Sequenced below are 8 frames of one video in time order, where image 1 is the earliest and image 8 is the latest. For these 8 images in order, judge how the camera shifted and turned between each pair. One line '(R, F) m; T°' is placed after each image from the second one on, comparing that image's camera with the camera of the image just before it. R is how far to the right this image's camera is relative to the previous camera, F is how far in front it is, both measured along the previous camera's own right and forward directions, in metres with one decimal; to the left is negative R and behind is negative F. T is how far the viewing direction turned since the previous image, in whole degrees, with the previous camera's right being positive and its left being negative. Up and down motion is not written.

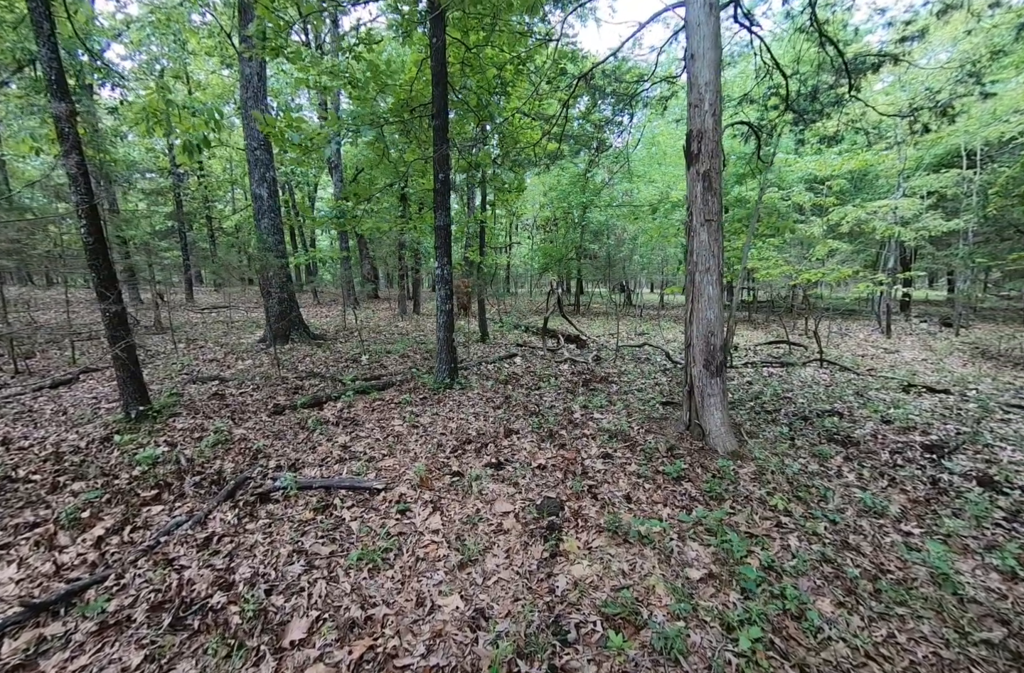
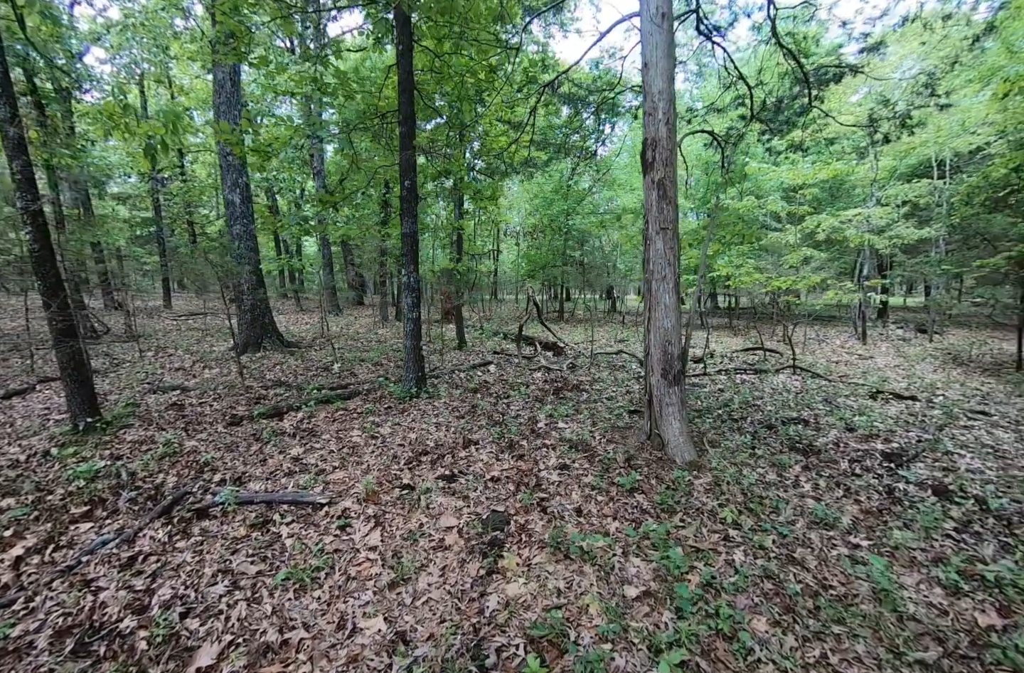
(+0.4, +0.1) m; +1°
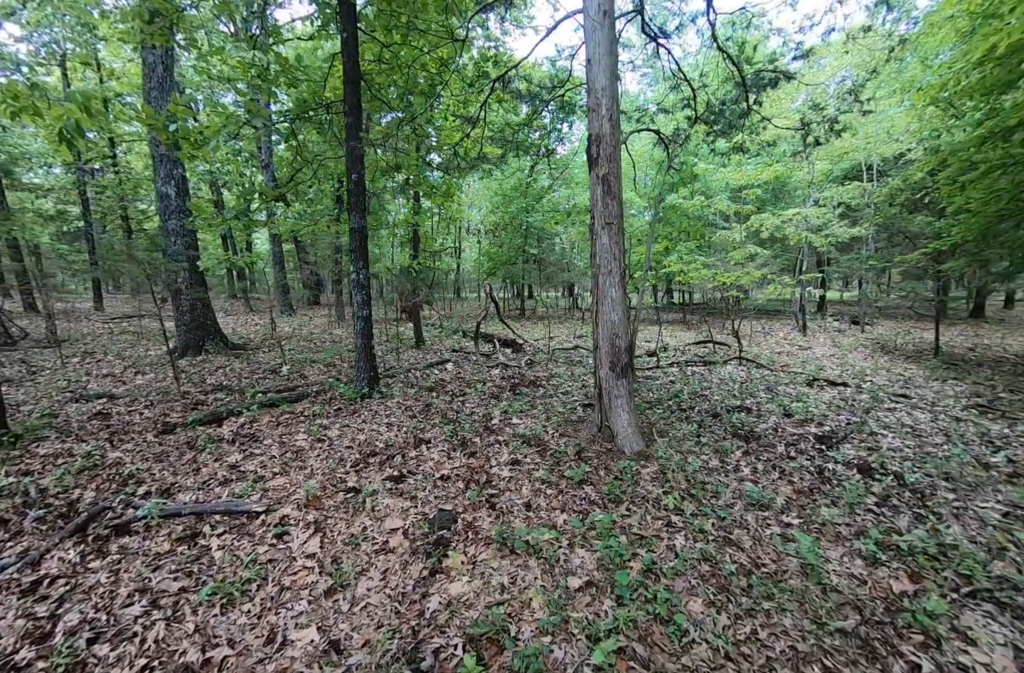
(+0.2, 0.0) m; +5°
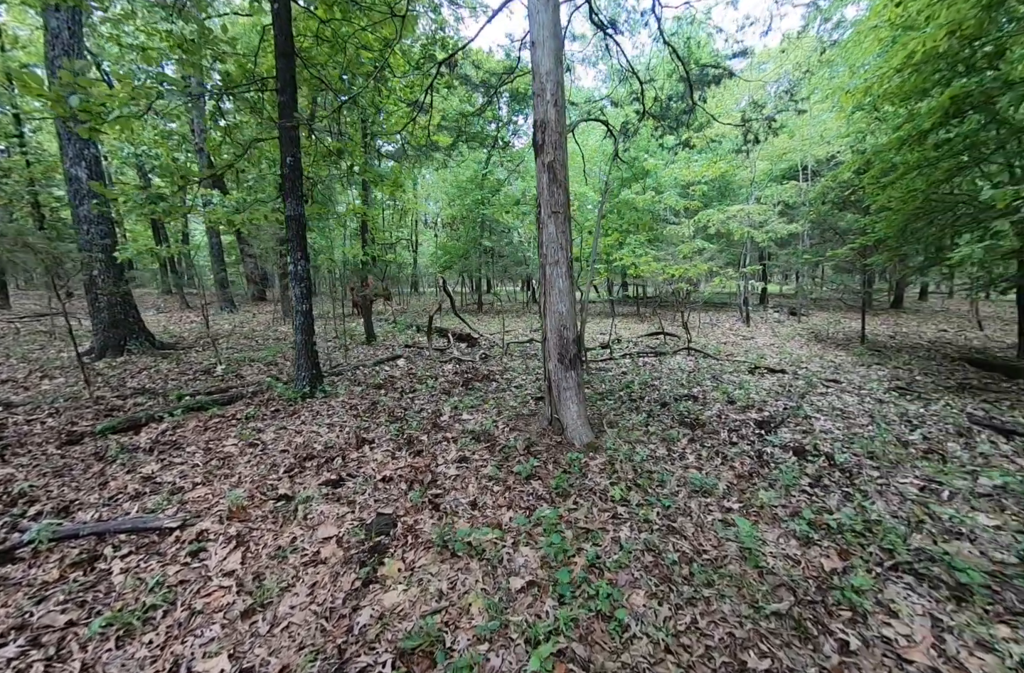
(+0.1, +0.1) m; +5°
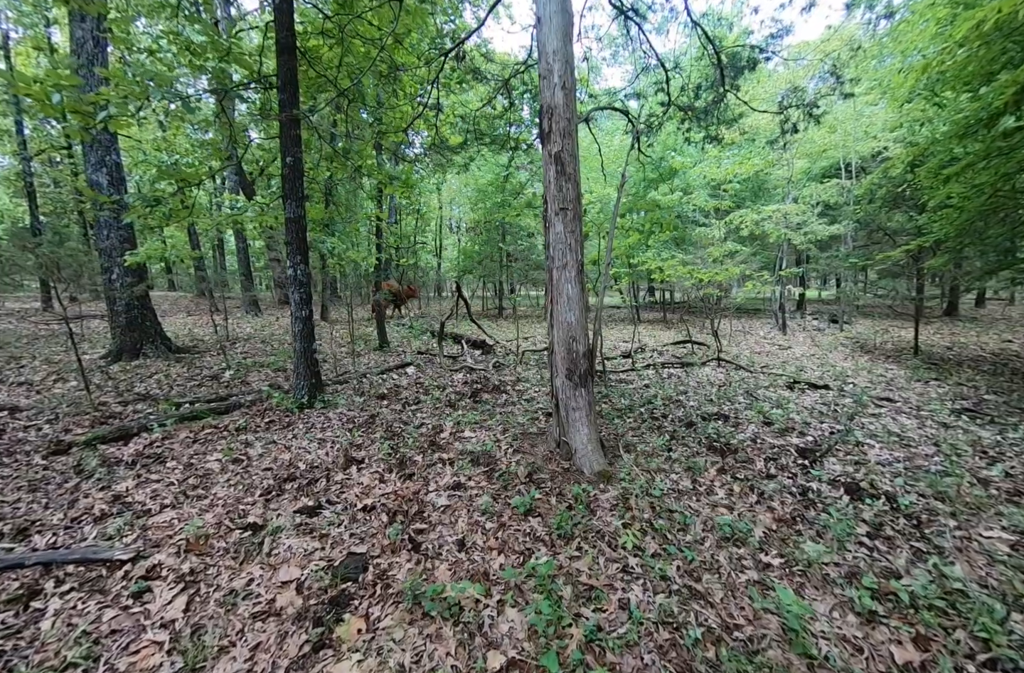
(+0.2, +0.4) m; -4°
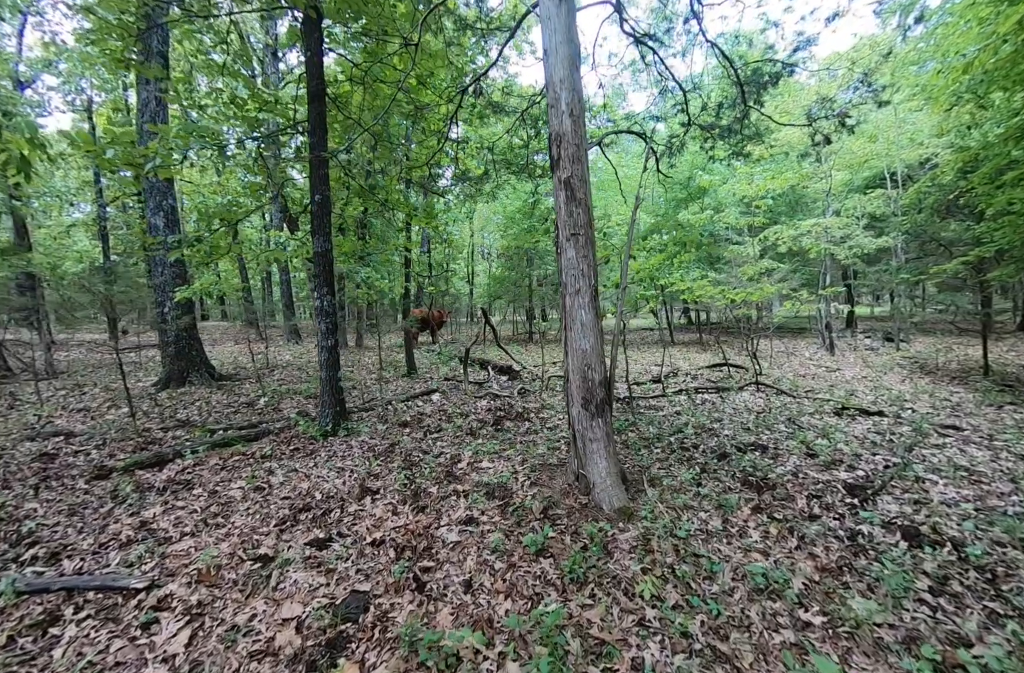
(+0.2, +0.1) m; -5°
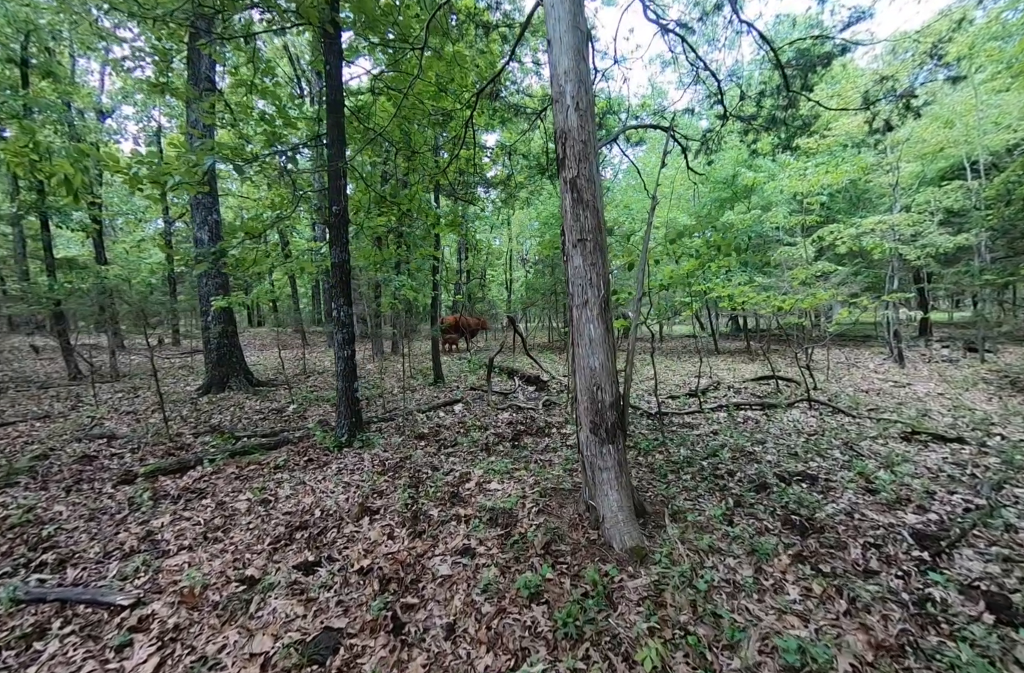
(+0.3, +0.3) m; -6°
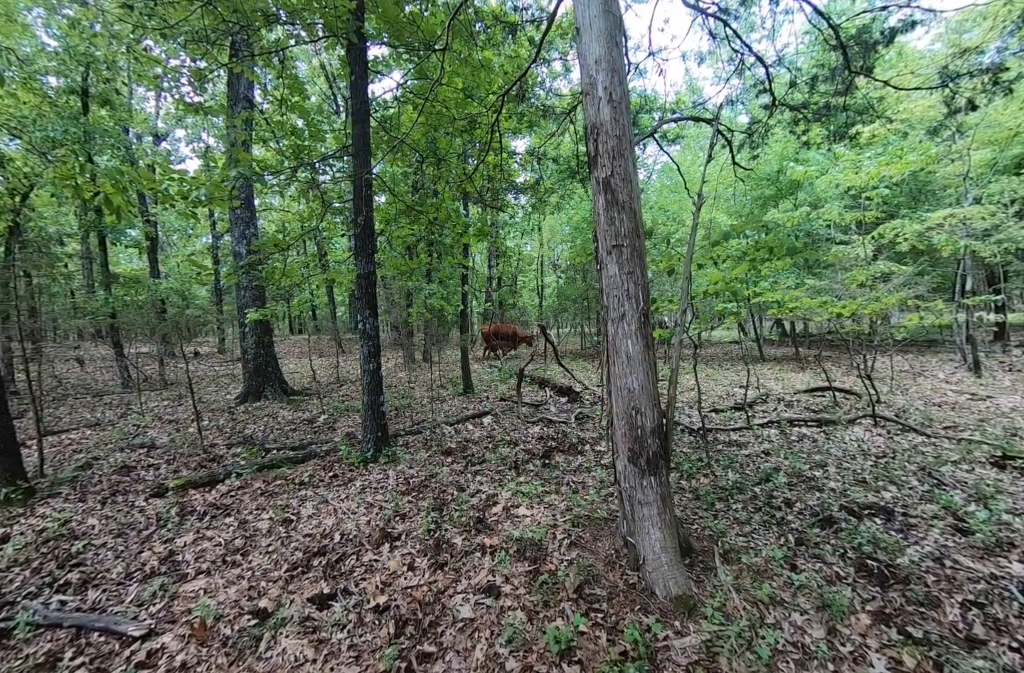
(0.0, +0.3) m; -4°
